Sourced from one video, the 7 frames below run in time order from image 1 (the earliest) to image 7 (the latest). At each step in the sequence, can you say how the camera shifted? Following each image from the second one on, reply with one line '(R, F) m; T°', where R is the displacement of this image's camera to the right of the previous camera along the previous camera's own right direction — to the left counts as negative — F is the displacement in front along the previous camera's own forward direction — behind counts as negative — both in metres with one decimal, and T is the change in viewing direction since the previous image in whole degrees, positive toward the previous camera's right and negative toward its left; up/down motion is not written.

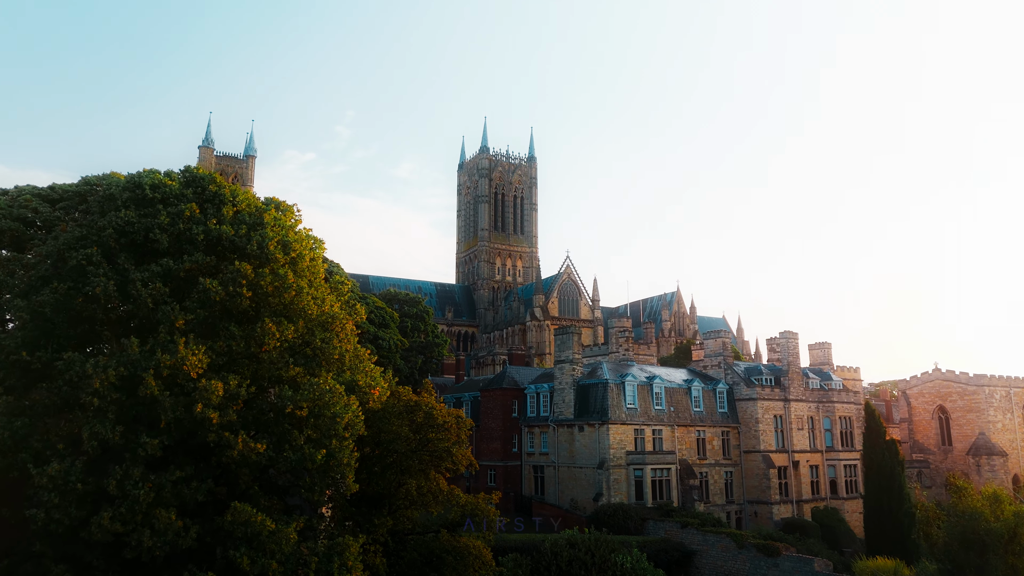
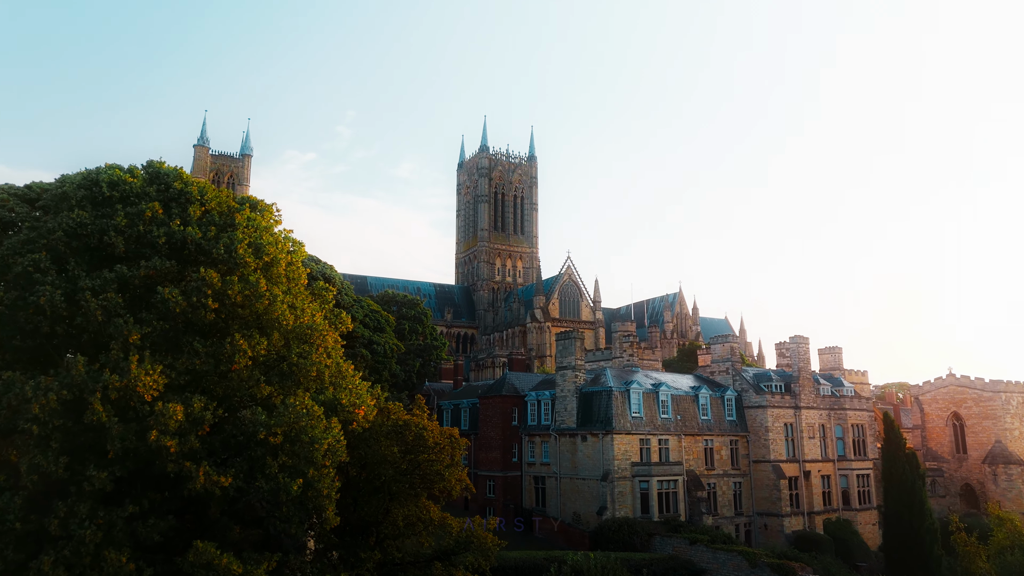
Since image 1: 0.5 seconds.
(0.0, +1.6) m; 0°
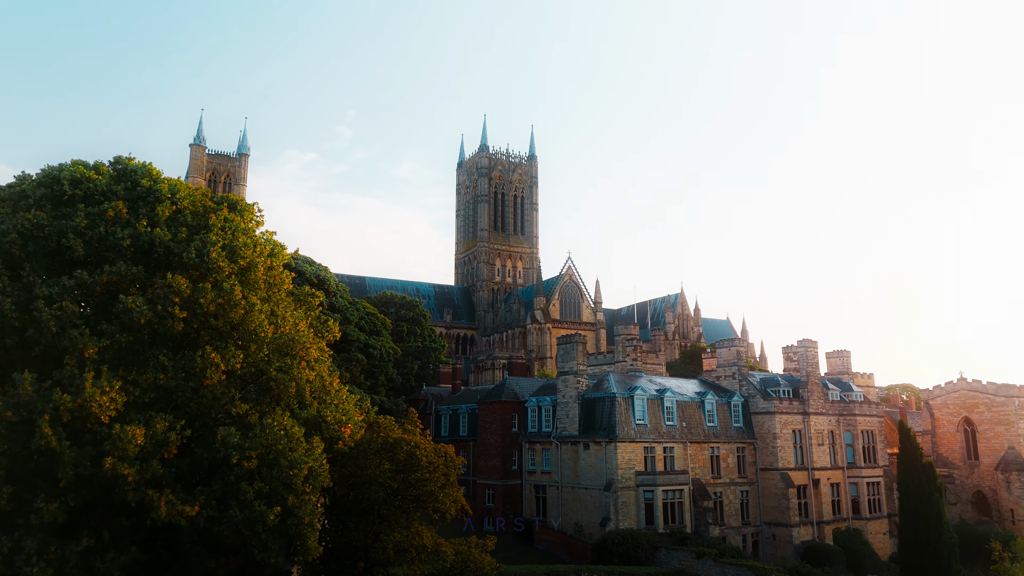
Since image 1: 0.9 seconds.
(0.0, +1.2) m; 0°
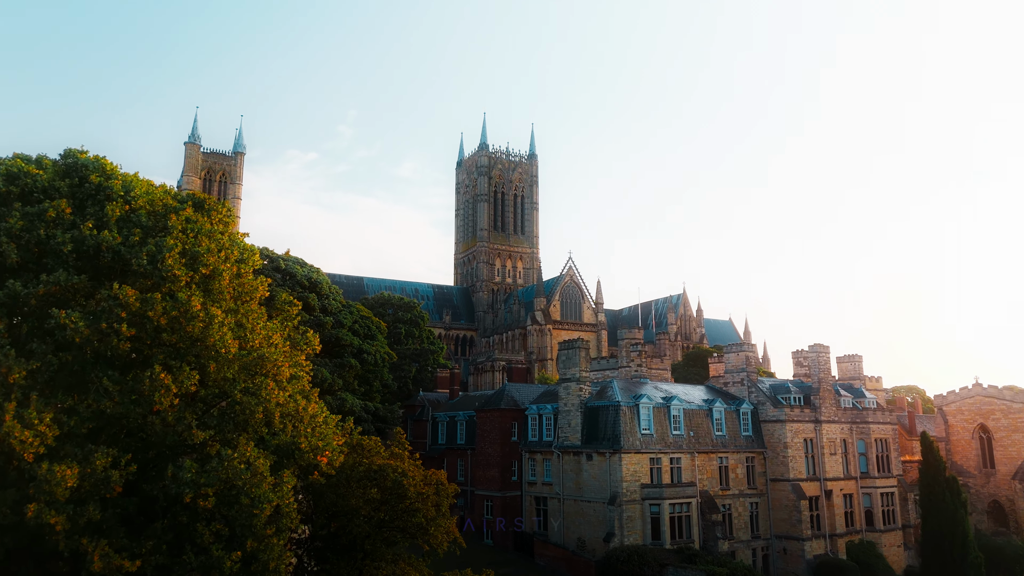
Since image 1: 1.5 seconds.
(0.0, +1.5) m; 0°
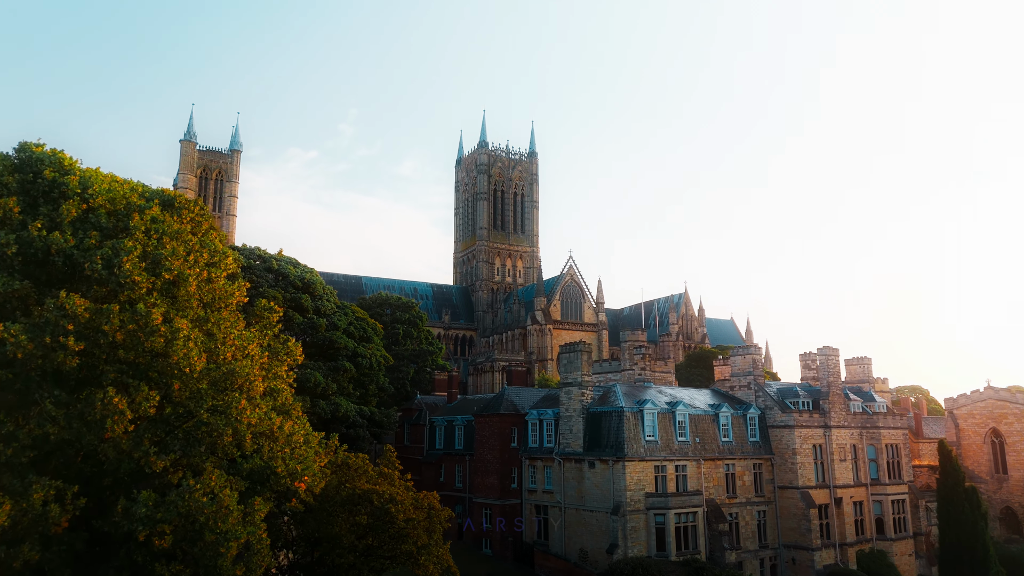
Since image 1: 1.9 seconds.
(0.0, +1.1) m; 0°
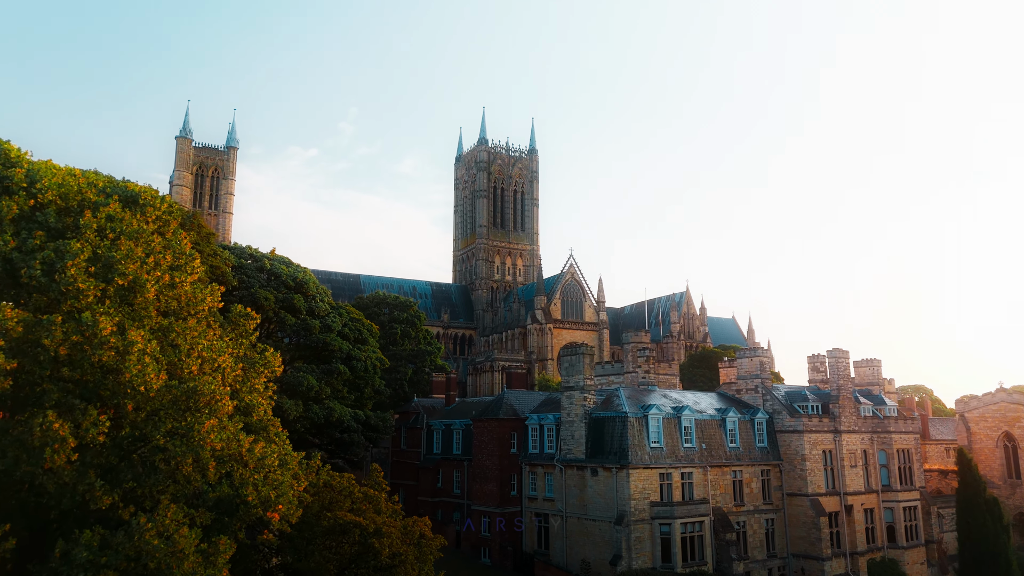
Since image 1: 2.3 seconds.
(0.0, +1.2) m; 0°
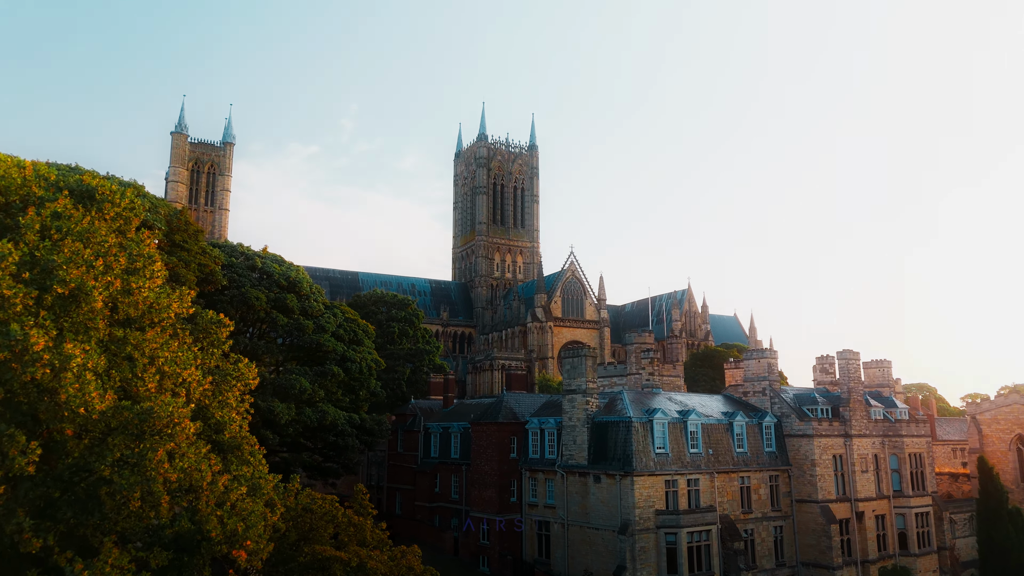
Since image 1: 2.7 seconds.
(0.0, +1.1) m; 0°
